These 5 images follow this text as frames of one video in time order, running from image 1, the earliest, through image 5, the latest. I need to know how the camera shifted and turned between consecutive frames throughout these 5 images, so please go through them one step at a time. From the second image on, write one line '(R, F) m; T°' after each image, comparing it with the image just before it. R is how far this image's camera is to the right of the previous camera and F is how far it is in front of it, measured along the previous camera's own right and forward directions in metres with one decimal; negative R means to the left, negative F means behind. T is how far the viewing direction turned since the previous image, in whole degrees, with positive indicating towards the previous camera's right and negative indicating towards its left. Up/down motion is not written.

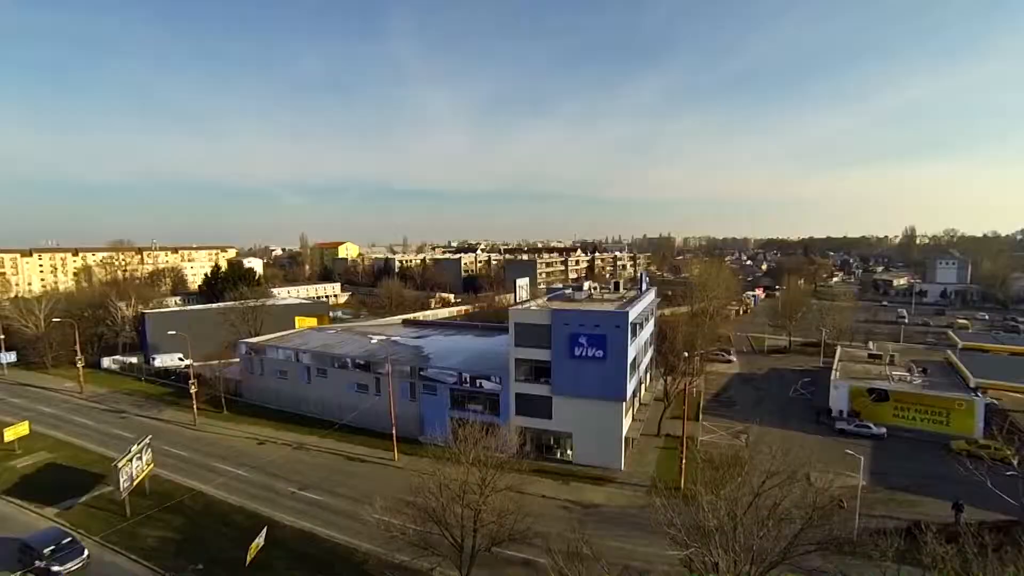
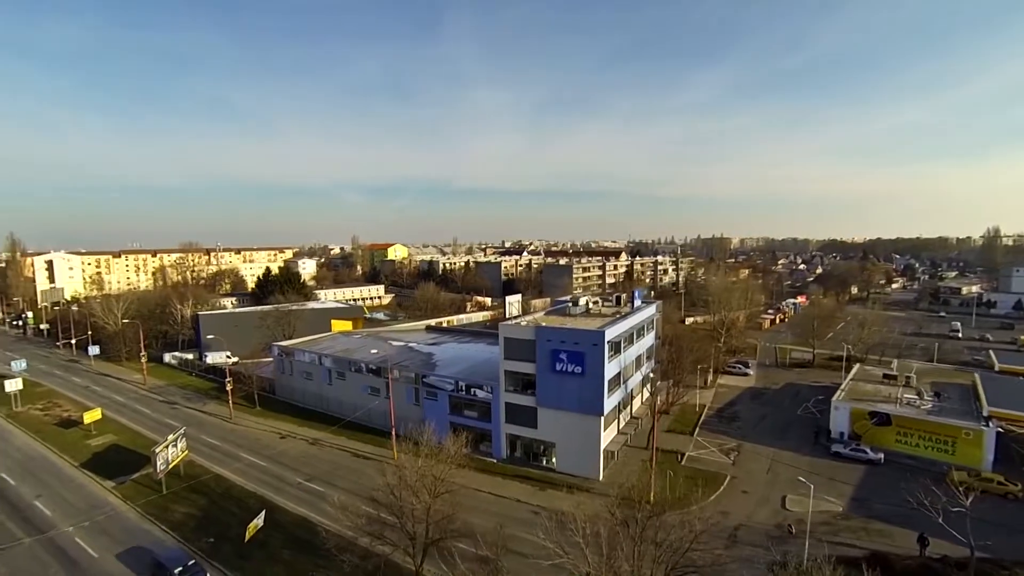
(+3.2, -1.2) m; -7°
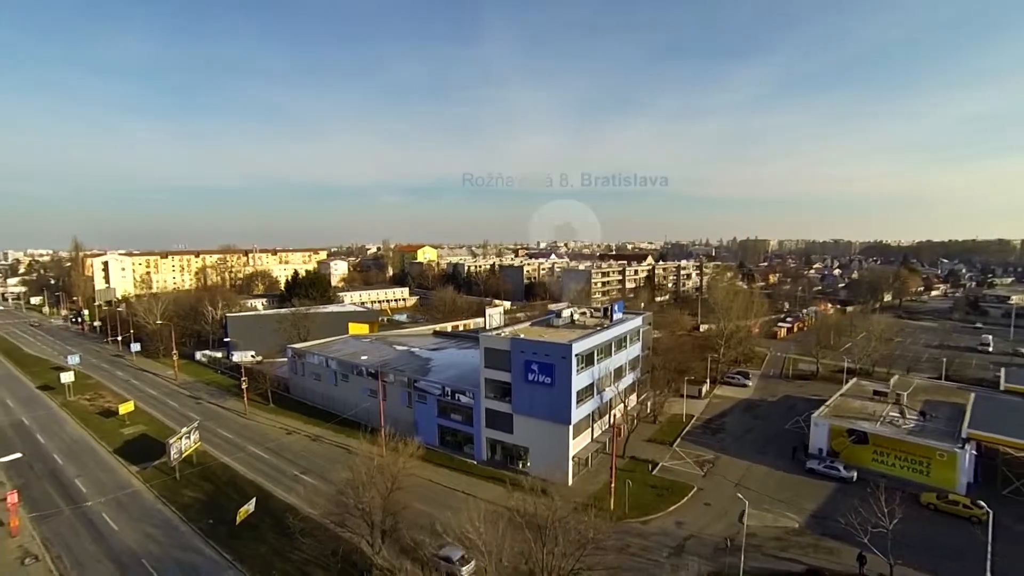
(+3.0, -1.2) m; -5°
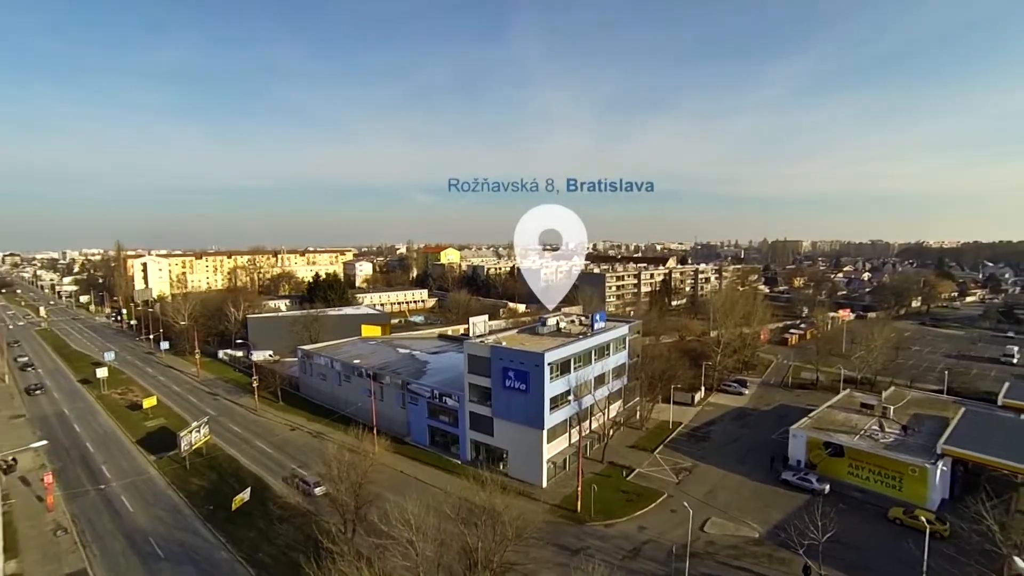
(+2.7, -1.0) m; -4°
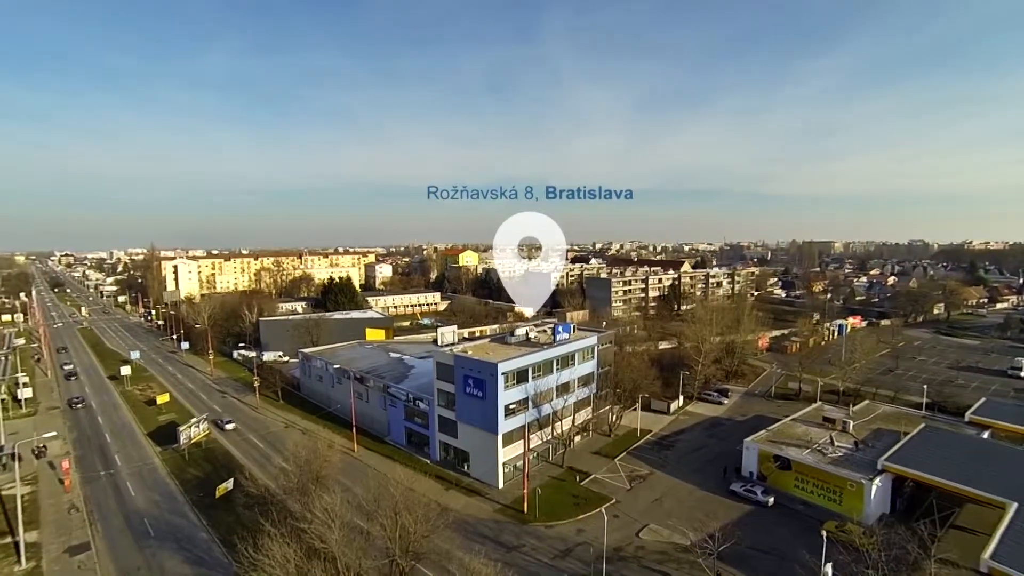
(+4.0, -1.4) m; -4°
